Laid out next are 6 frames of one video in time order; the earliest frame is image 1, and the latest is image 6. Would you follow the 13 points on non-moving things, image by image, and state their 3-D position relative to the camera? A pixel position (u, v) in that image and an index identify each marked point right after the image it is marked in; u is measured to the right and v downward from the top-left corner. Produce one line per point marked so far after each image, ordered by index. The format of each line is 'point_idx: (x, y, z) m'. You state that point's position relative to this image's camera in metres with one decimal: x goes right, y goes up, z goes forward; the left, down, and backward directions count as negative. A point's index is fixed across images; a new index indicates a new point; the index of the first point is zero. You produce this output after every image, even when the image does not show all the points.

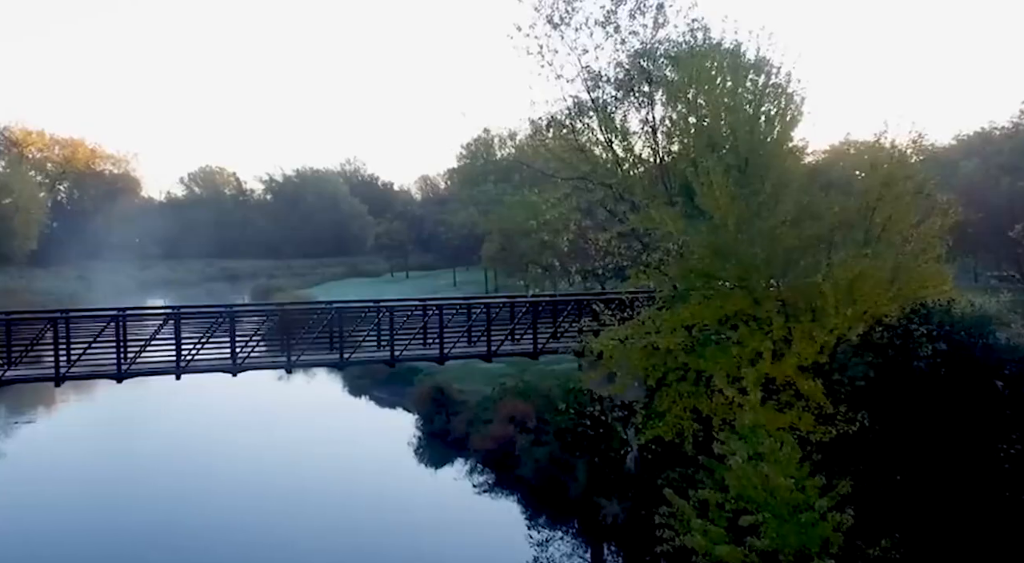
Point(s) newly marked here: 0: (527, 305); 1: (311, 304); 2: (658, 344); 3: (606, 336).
0: (+0.2, -0.4, +14.4) m
1: (-3.0, -0.3, +14.3) m
2: (+1.8, -0.8, +12.4) m
3: (+1.3, -0.8, +13.2) m
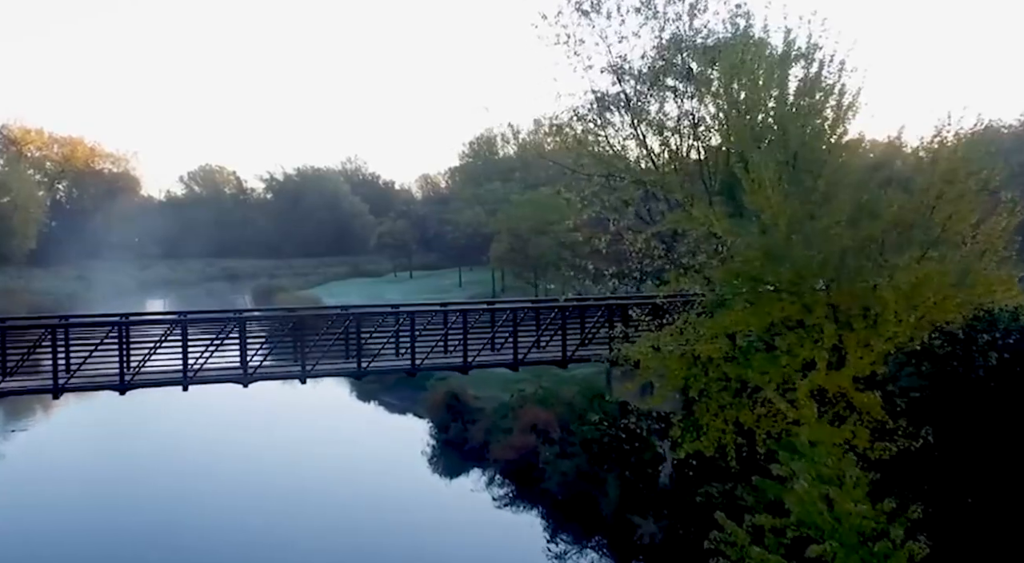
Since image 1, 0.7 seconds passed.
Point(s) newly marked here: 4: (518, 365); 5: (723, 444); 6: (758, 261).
0: (+0.6, -0.4, +13.6) m
1: (-2.6, -0.4, +13.5) m
2: (+2.2, -0.9, +11.5) m
3: (+1.7, -0.8, +12.3) m
4: (+0.1, -1.2, +13.0) m
5: (+2.7, -2.1, +11.9) m
6: (+2.8, +0.2, +10.7) m
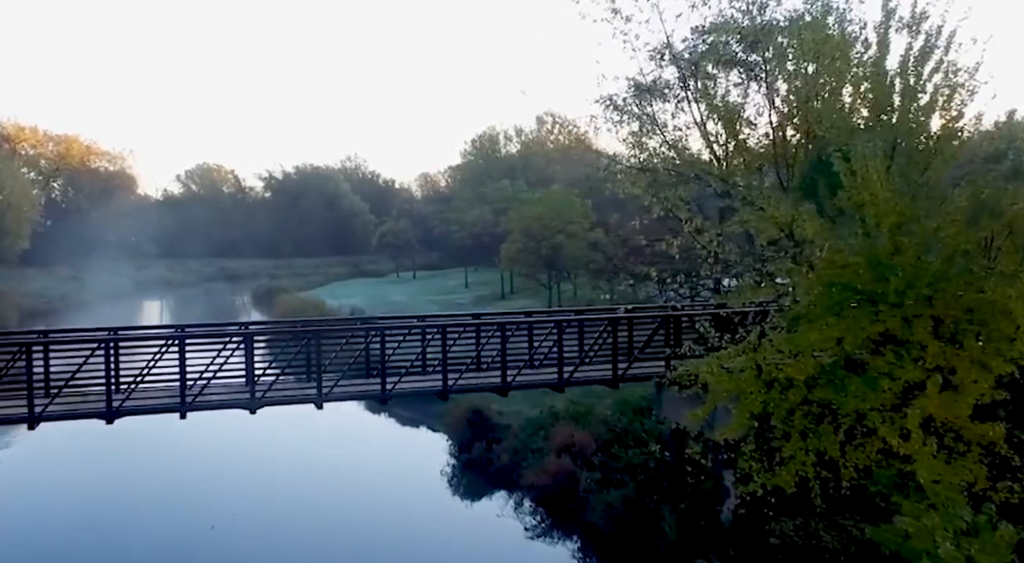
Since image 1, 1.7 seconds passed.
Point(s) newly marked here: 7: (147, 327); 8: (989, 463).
0: (+1.2, -0.5, +11.9) m
1: (-2.1, -0.5, +11.8) m
2: (+2.8, -1.0, +9.9) m
3: (+2.2, -0.9, +10.7) m
4: (+0.6, -1.3, +11.4) m
5: (+3.2, -2.2, +10.3) m
6: (+3.3, +0.1, +9.1) m
7: (-4.5, -0.6, +11.5) m
8: (+4.9, -1.9, +9.5) m
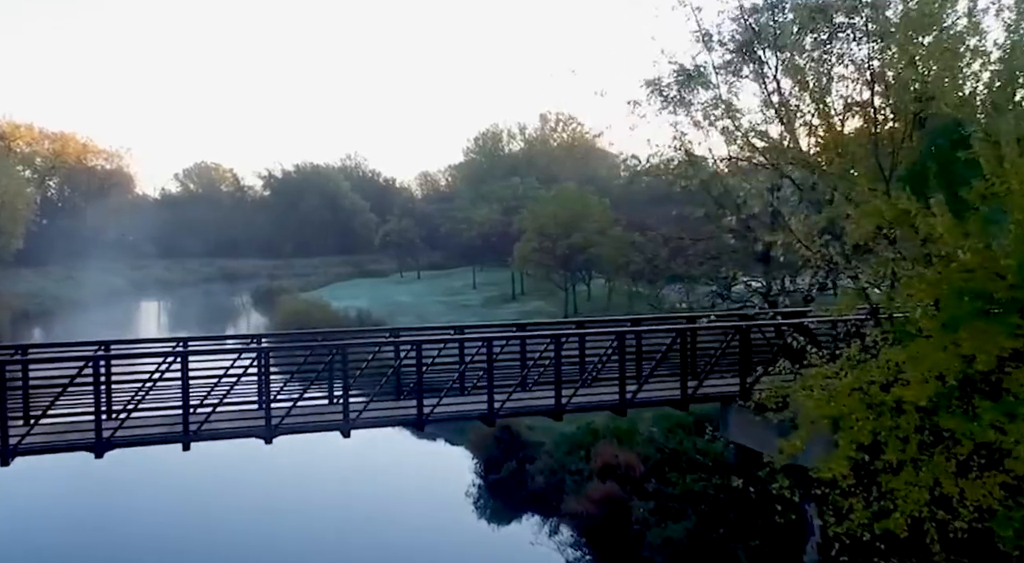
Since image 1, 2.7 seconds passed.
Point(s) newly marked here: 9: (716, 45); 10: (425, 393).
0: (+1.7, -0.6, +10.4) m
1: (-1.5, -0.5, +10.3) m
2: (+3.3, -1.1, +8.4) m
3: (+2.8, -1.0, +9.2) m
4: (+1.2, -1.3, +9.8) m
5: (+3.8, -2.2, +8.8) m
6: (+3.9, +0.1, +7.5) m
7: (-3.9, -0.6, +9.9) m
8: (+5.4, -1.9, +8.0) m
9: (+3.4, +4.0, +15.9) m
10: (-0.9, -1.1, +9.5) m
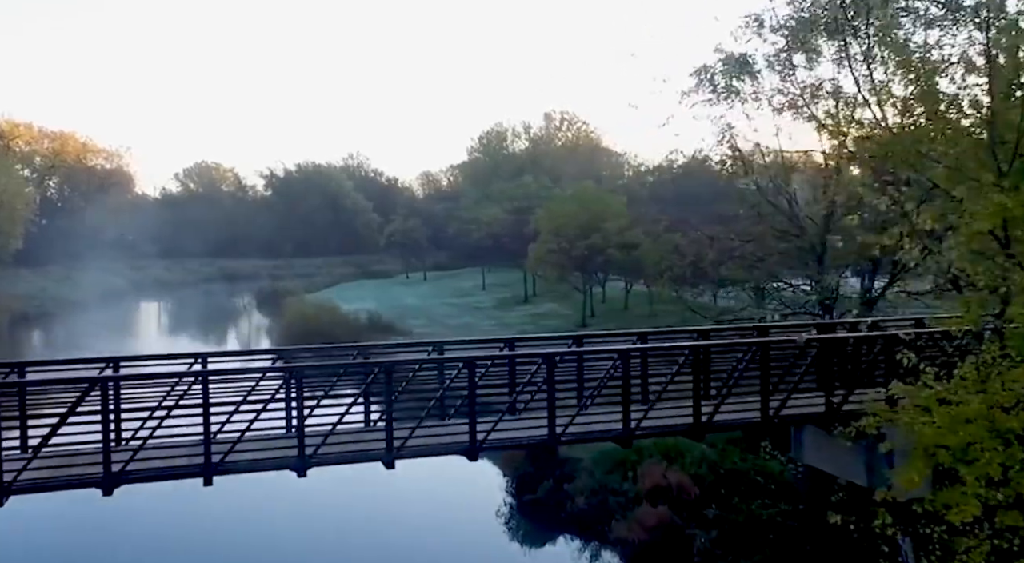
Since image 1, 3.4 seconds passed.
0: (+2.3, -0.6, +9.3) m
1: (-1.0, -0.6, +9.1) m
2: (+3.9, -1.1, +7.2) m
3: (+3.4, -1.1, +8.0) m
4: (+1.8, -1.4, +8.7) m
5: (+4.3, -2.3, +7.6) m
6: (+4.5, 0.0, +6.4) m
7: (-3.4, -0.7, +8.8) m
8: (+6.0, -2.0, +6.9) m
9: (+4.0, +3.9, +14.7) m
10: (-0.3, -1.2, +8.3) m
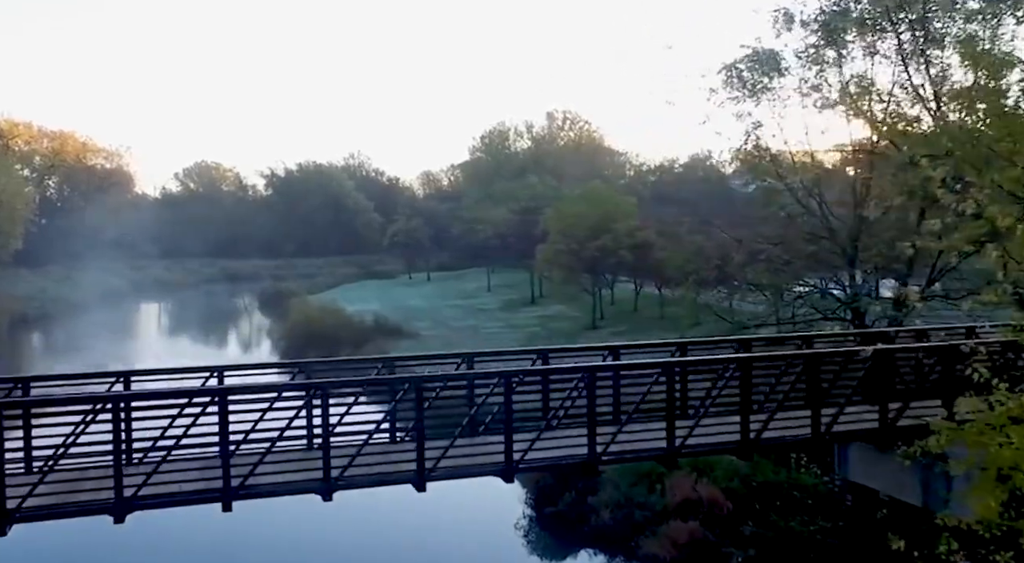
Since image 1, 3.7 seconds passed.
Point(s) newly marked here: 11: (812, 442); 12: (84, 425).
0: (+2.6, -0.7, +8.7) m
1: (-0.6, -0.7, +8.6) m
2: (+4.2, -1.2, +6.7) m
3: (+3.7, -1.1, +7.5) m
4: (+2.1, -1.5, +8.2) m
5: (+4.7, -2.4, +7.1) m
6: (+4.8, -0.1, +5.8) m
7: (-3.0, -0.8, +8.3) m
8: (+6.3, -2.1, +6.3) m
9: (+4.3, +3.9, +14.2) m
10: (0.0, -1.3, +7.8) m
11: (+2.6, -1.4, +8.4) m
12: (-3.1, -1.0, +6.8) m
